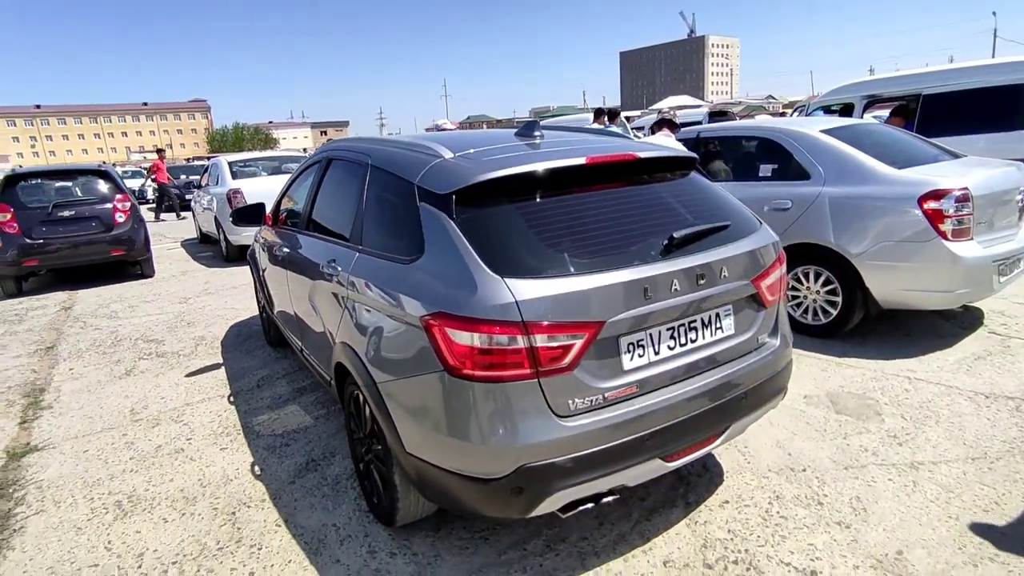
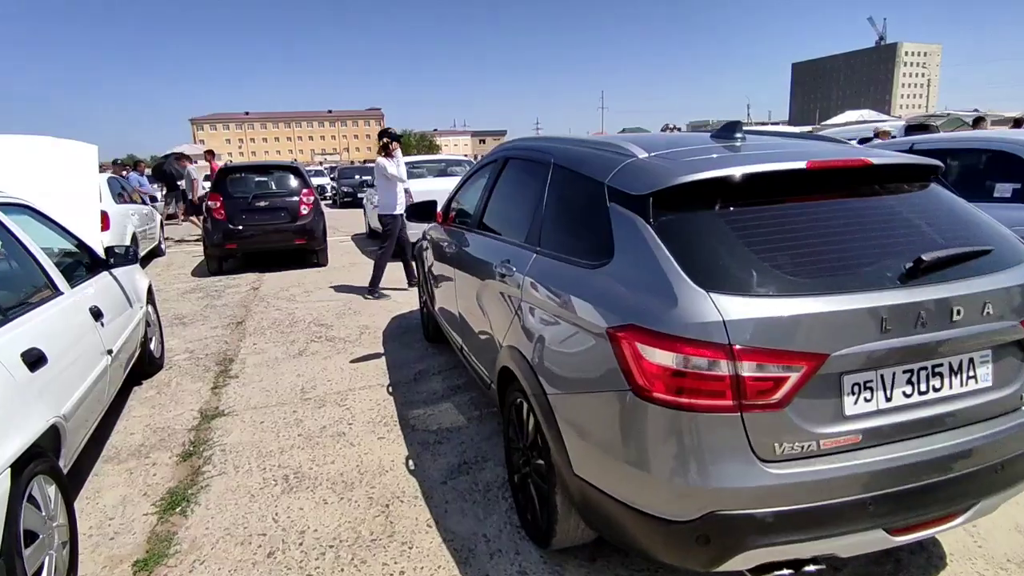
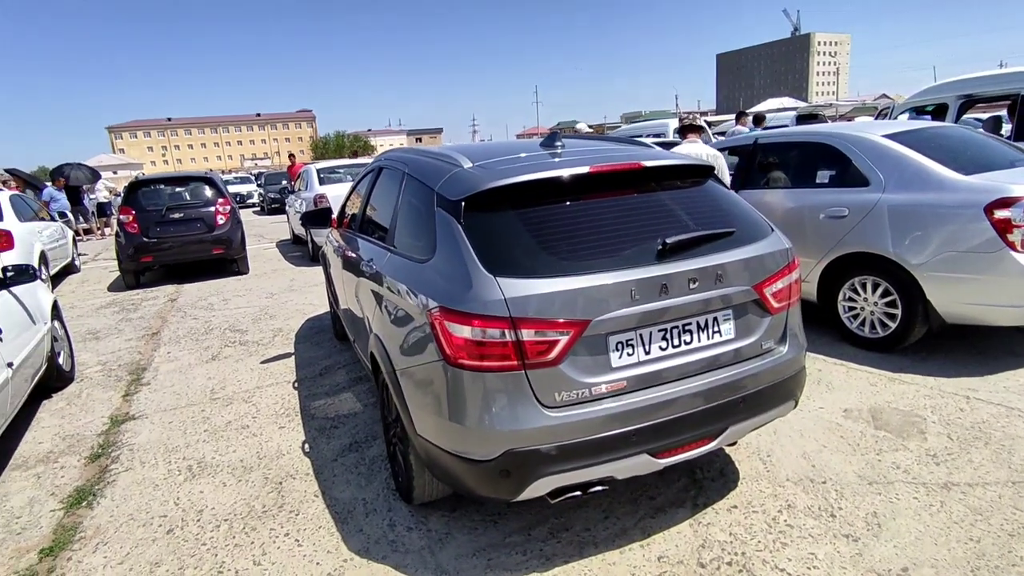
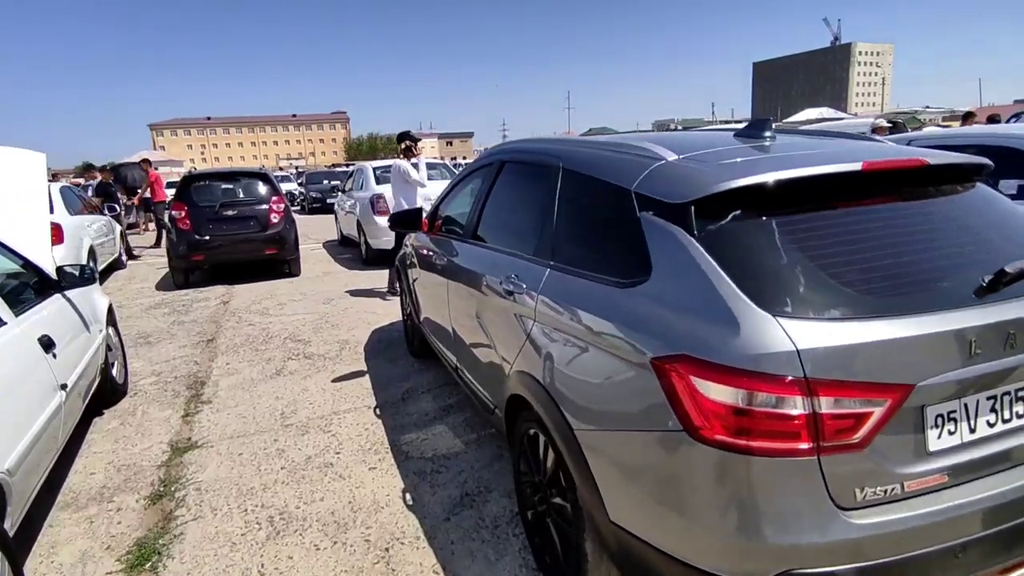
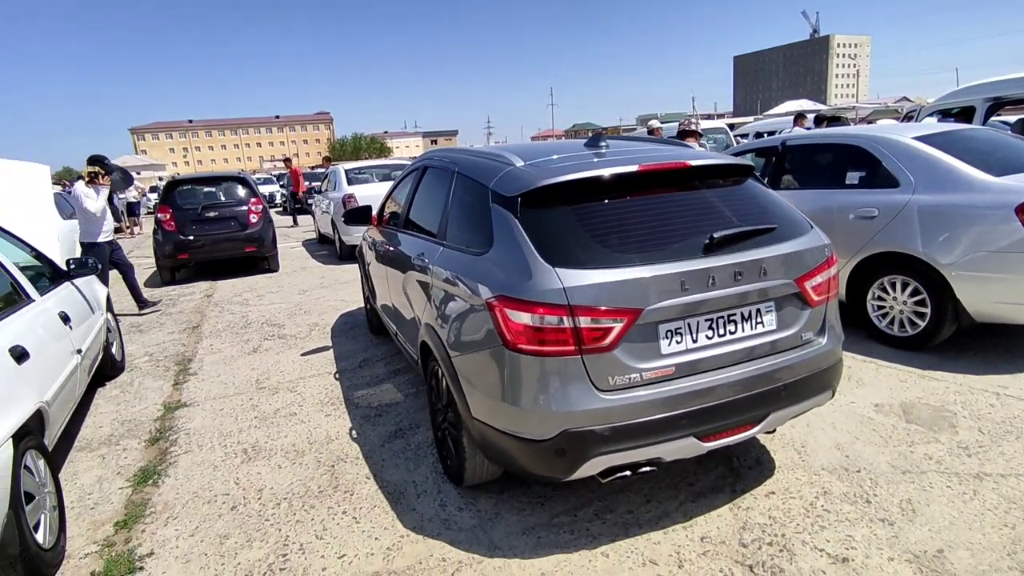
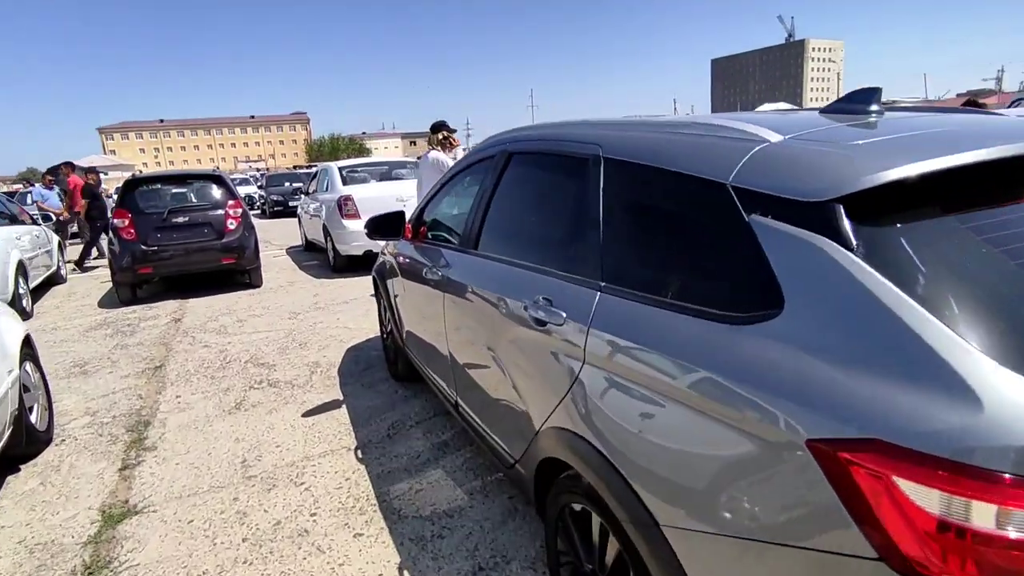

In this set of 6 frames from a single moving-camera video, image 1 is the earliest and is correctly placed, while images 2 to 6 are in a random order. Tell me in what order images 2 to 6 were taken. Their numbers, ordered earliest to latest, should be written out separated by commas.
3, 5, 2, 4, 6
